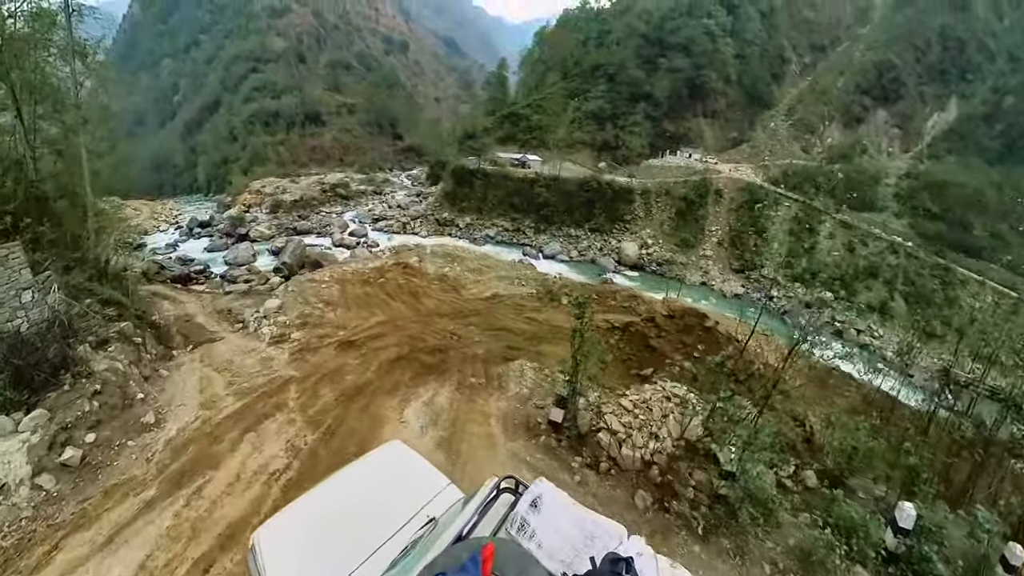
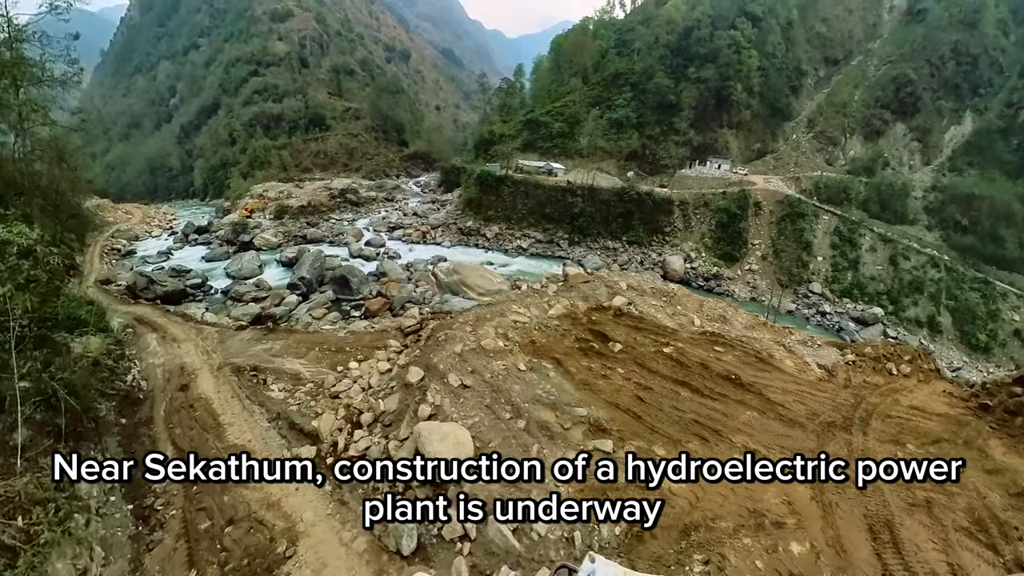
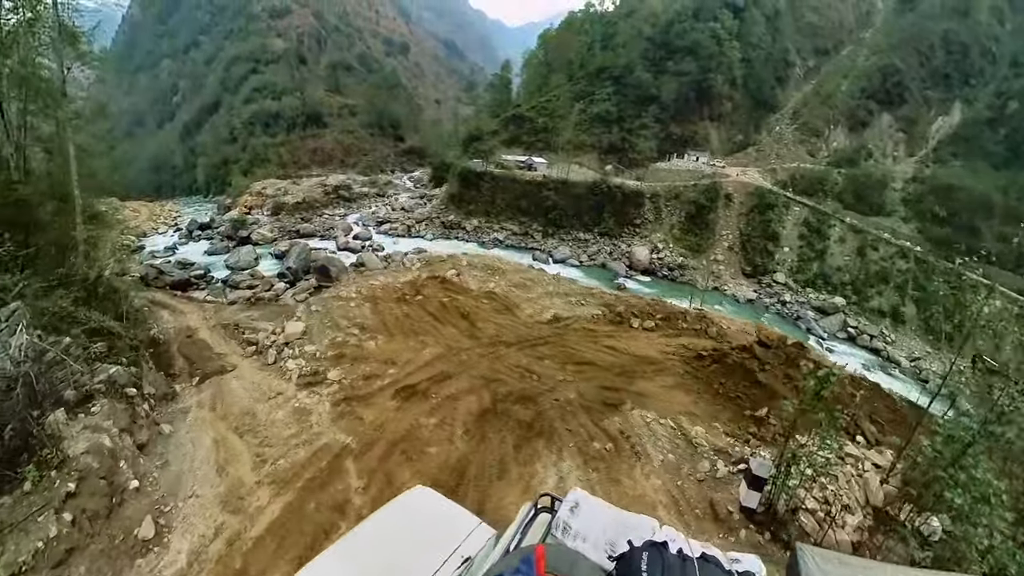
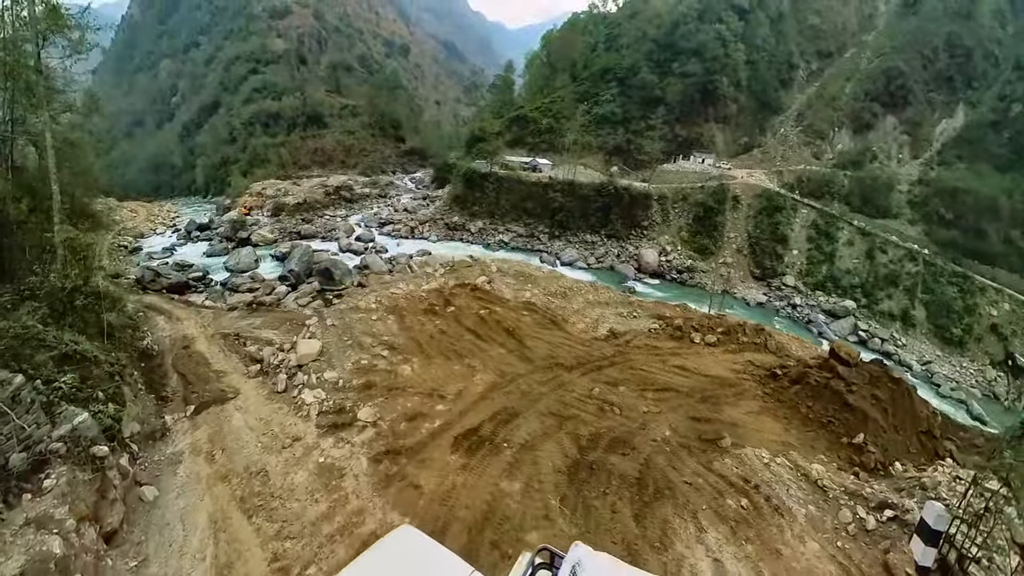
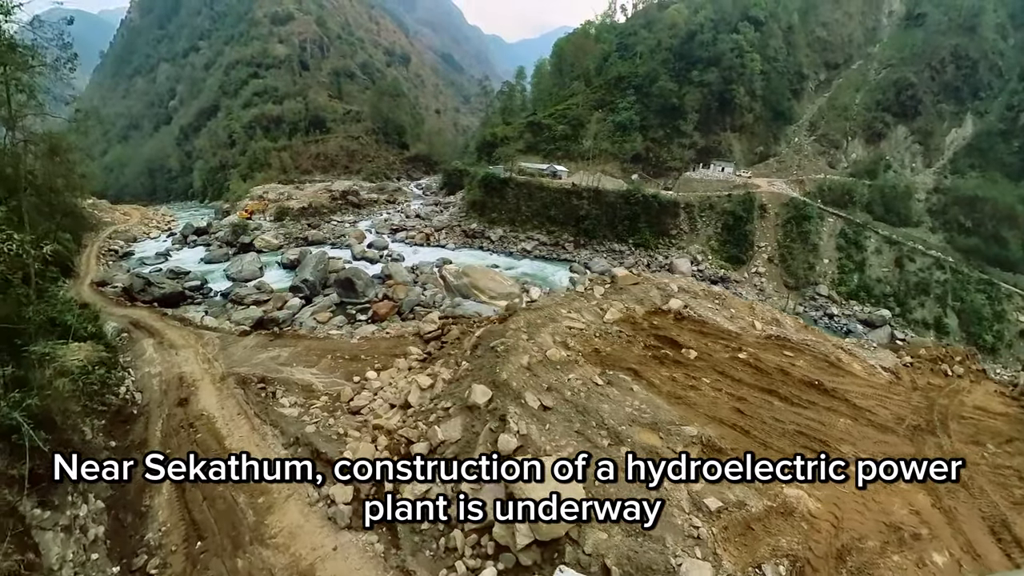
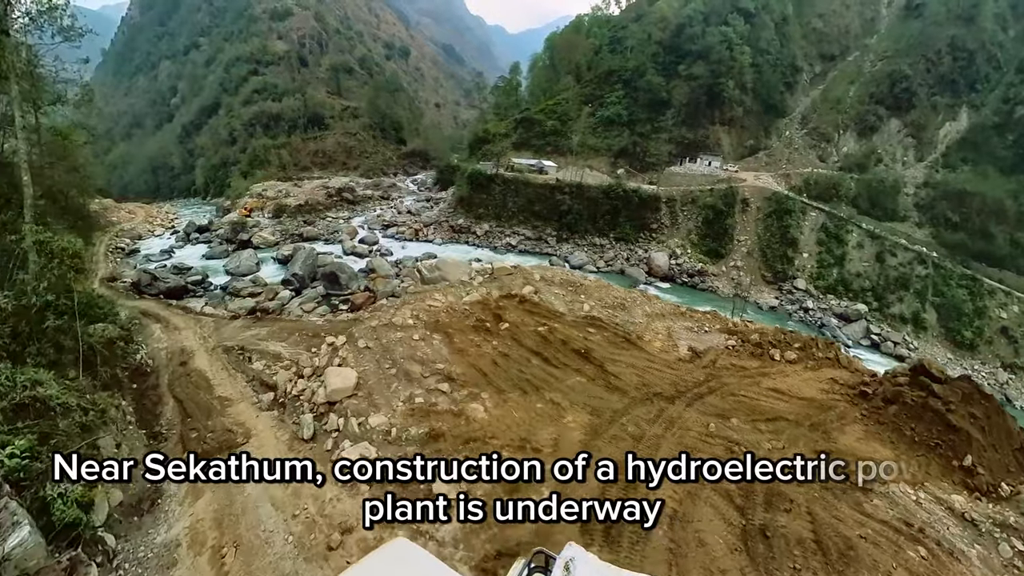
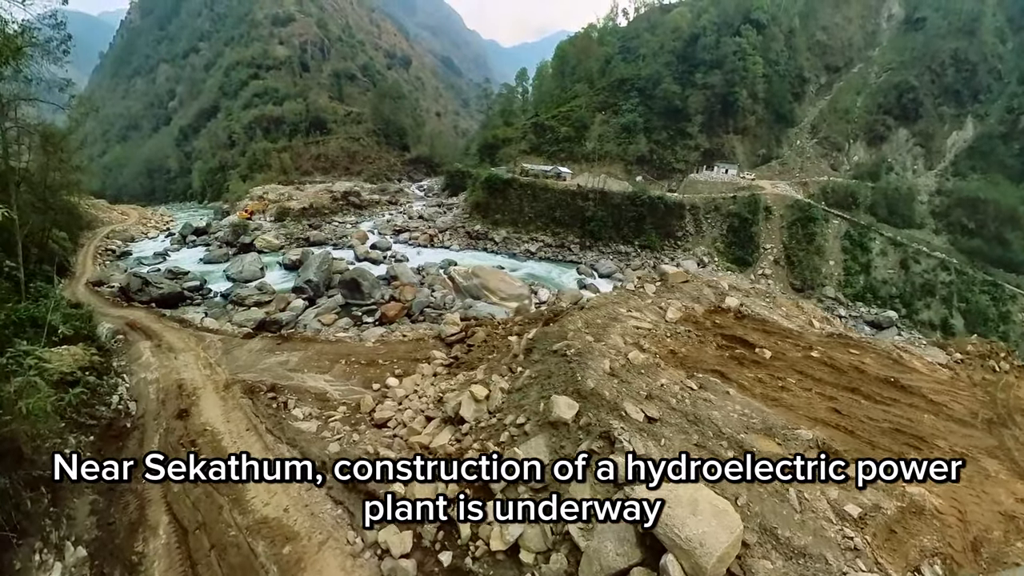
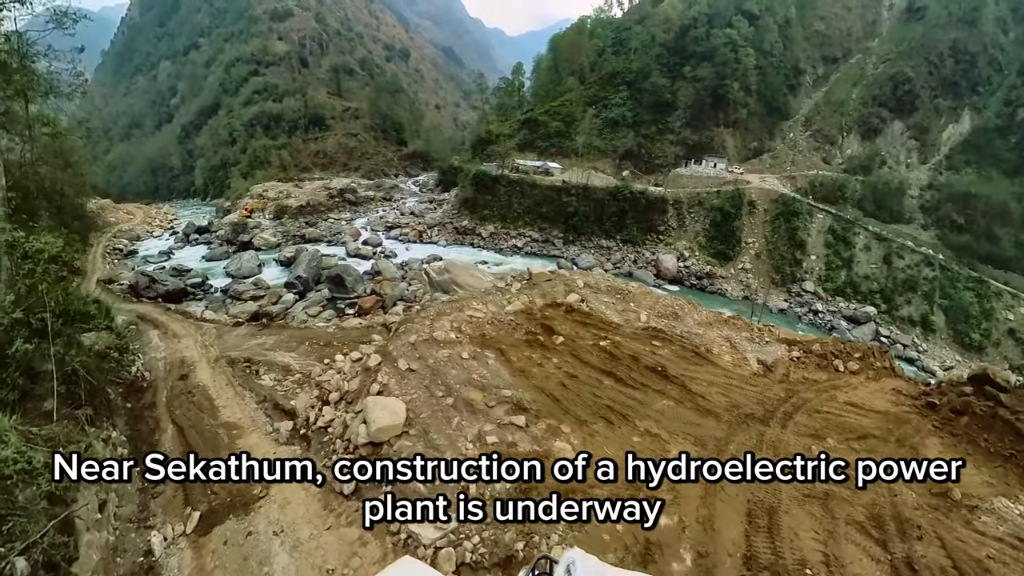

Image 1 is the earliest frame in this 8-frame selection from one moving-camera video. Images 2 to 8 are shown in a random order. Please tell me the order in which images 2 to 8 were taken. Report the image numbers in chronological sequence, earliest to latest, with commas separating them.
3, 4, 6, 8, 2, 5, 7
